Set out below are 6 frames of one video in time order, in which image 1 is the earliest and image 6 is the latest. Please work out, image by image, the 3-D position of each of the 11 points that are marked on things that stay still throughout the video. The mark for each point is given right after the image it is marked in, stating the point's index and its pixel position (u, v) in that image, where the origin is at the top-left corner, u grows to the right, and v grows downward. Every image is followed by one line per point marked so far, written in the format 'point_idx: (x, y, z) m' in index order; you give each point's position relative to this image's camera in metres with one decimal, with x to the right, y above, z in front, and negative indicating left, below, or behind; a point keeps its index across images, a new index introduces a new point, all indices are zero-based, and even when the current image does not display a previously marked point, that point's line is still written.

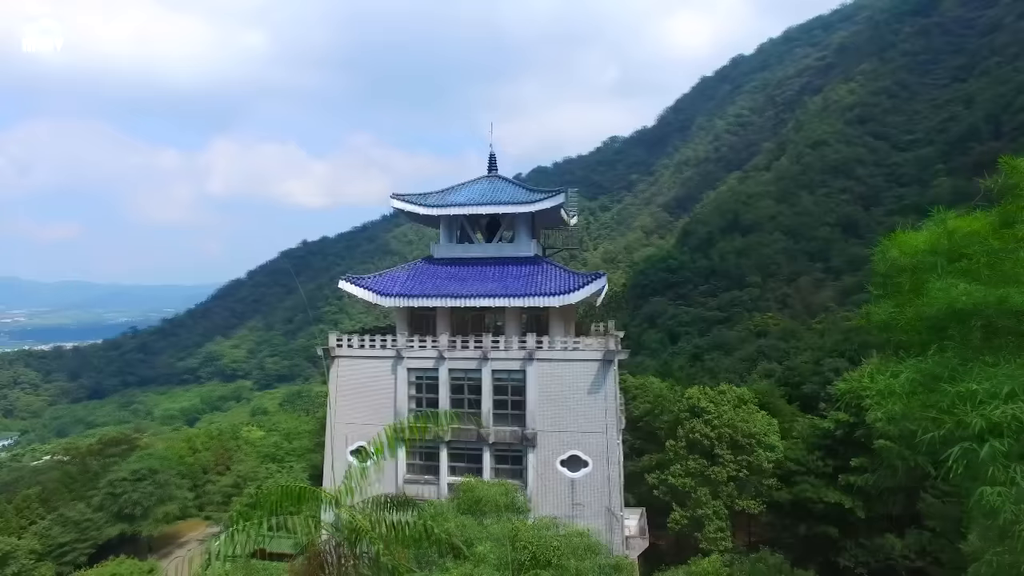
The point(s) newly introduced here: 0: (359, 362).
0: (-3.0, -1.4, +12.3) m
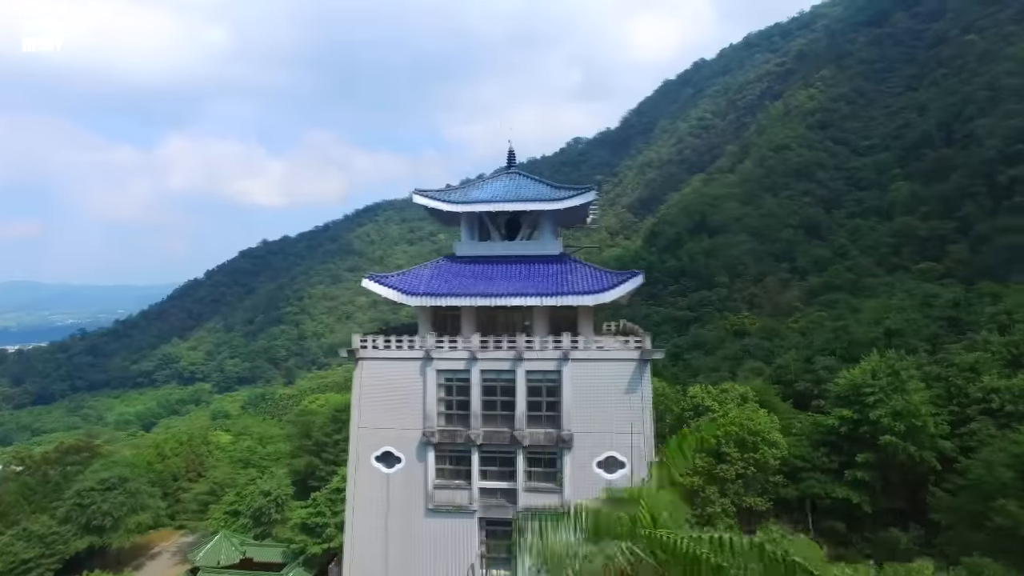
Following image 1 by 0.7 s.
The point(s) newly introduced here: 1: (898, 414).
0: (-2.4, -1.4, +11.9) m
1: (+9.9, -3.2, +16.5) m
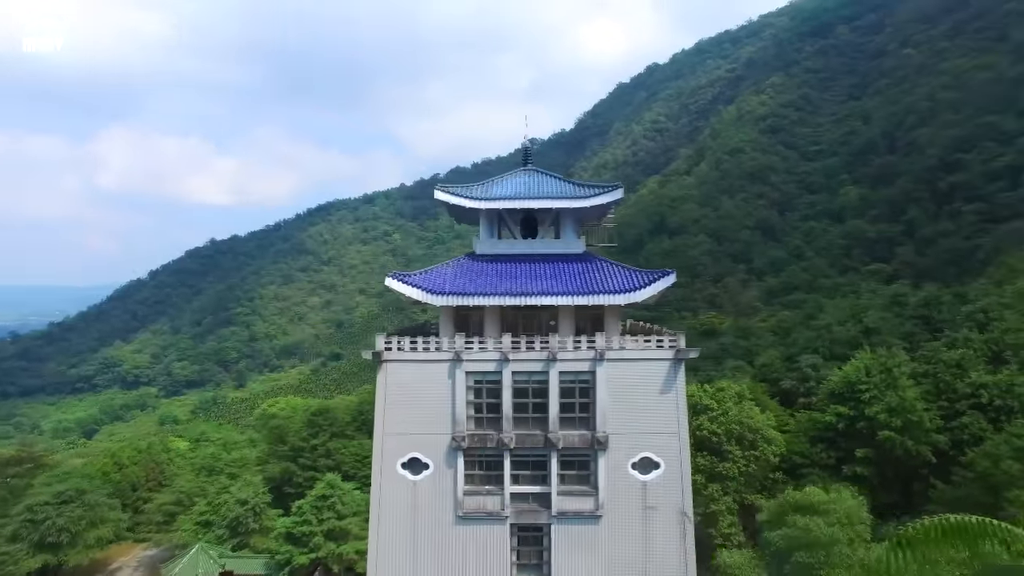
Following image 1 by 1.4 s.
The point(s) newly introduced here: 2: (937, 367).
0: (-1.8, -1.4, +11.4) m
1: (+10.0, -3.2, +16.9) m
2: (+12.4, -2.3, +18.6) m
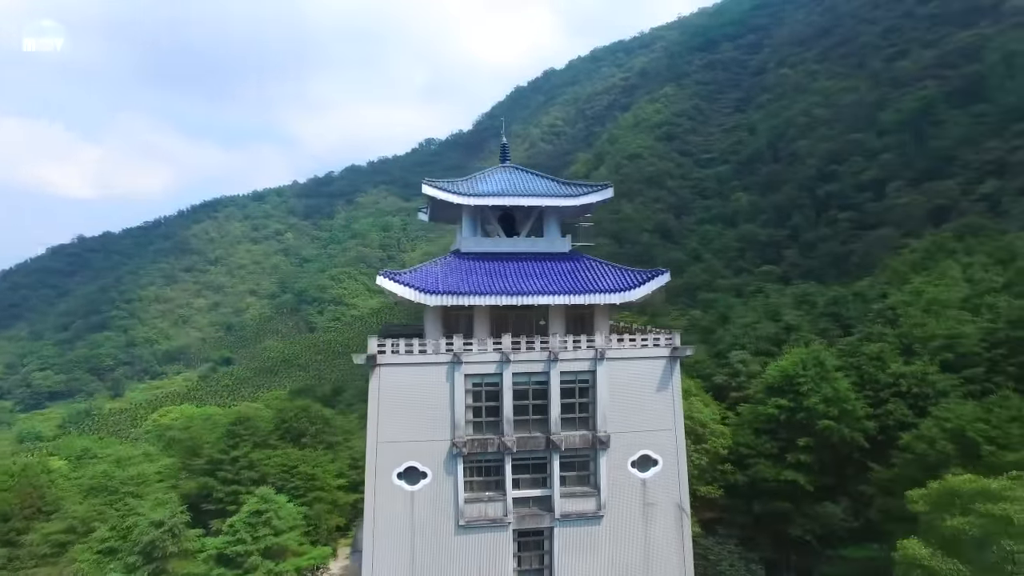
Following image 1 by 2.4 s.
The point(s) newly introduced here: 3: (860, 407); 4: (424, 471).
0: (-1.8, -1.4, +10.8) m
1: (+9.0, -3.2, +18.2) m
2: (+11.0, -2.3, +20.2) m
3: (+9.8, -3.3, +18.1) m
4: (-1.5, -3.0, +10.7) m
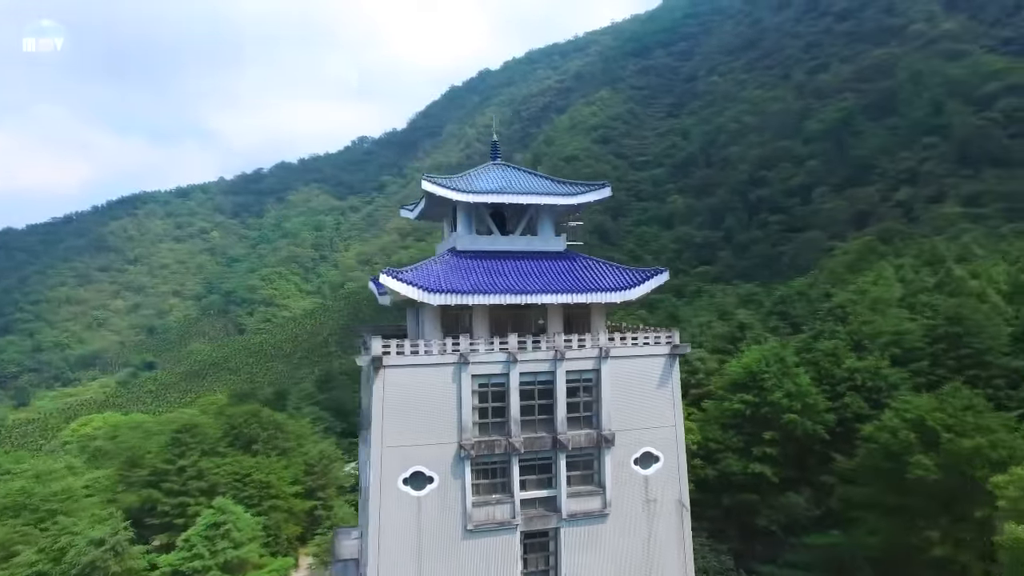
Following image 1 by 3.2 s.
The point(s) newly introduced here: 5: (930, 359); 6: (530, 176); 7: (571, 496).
0: (-1.7, -1.4, +10.5) m
1: (+8.3, -3.2, +19.0) m
2: (+10.0, -2.2, +21.2) m
3: (+9.1, -3.3, +18.9) m
4: (-1.3, -3.0, +10.4) m
5: (+12.9, -2.2, +19.8) m
6: (+0.4, +2.3, +13.3) m
7: (+1.0, -3.6, +11.0) m
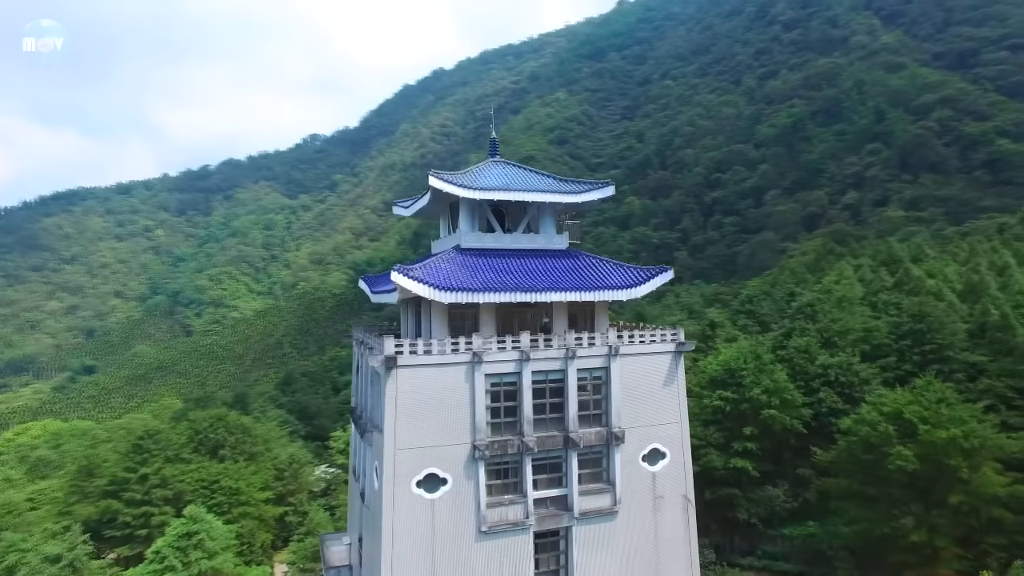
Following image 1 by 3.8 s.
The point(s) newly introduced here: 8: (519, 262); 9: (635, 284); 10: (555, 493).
0: (-1.4, -1.3, +10.2) m
1: (+7.8, -3.1, +19.5) m
2: (+9.4, -2.2, +21.9) m
3: (+8.6, -3.3, +19.5) m
4: (-1.1, -3.0, +10.2) m
5: (+12.4, -2.2, +20.7) m
6: (+0.4, +2.3, +13.2) m
7: (+1.2, -3.5, +11.0) m
8: (+0.1, +0.5, +12.2) m
9: (+2.3, +0.1, +11.9) m
10: (+0.7, -3.5, +11.0) m
